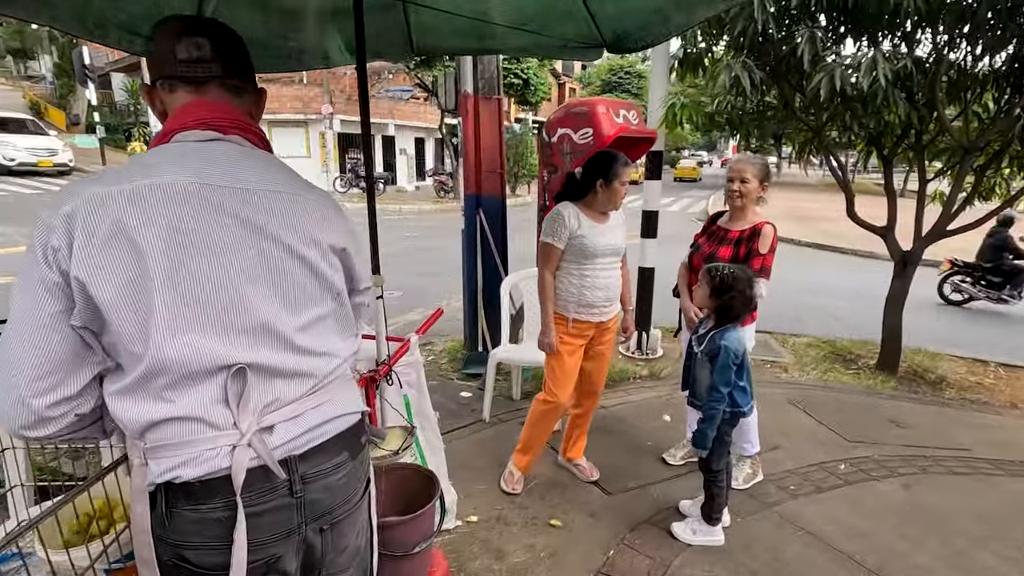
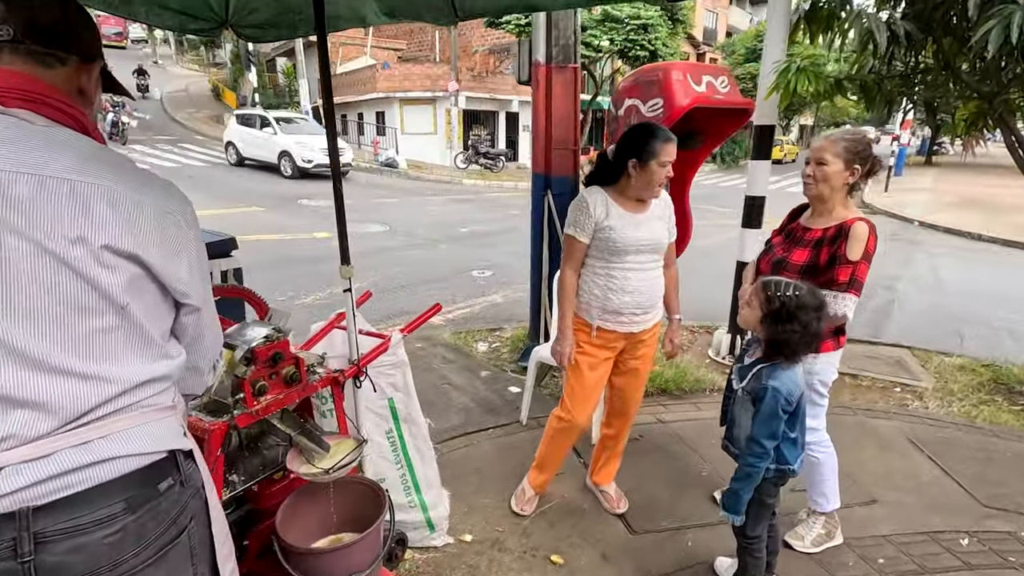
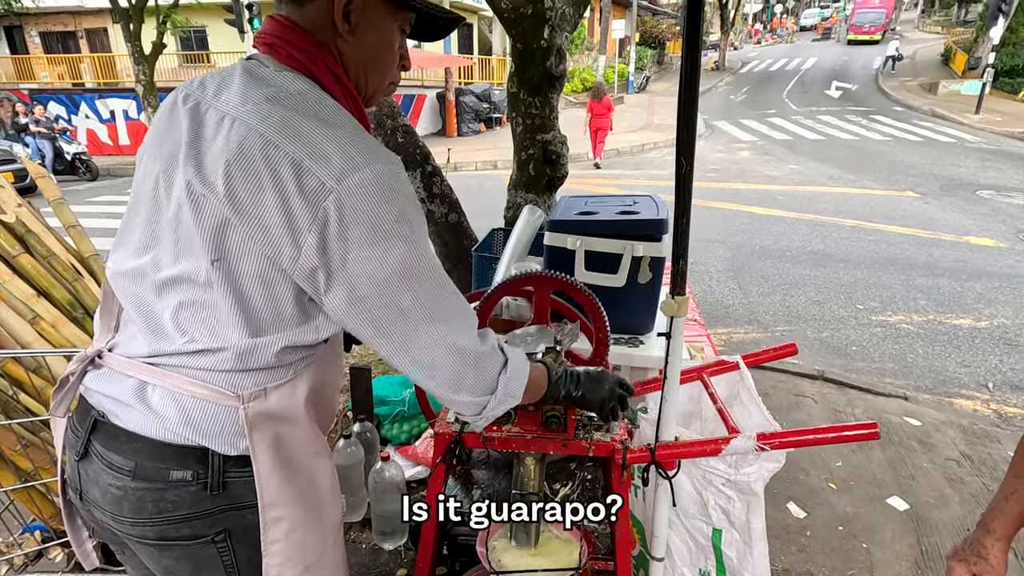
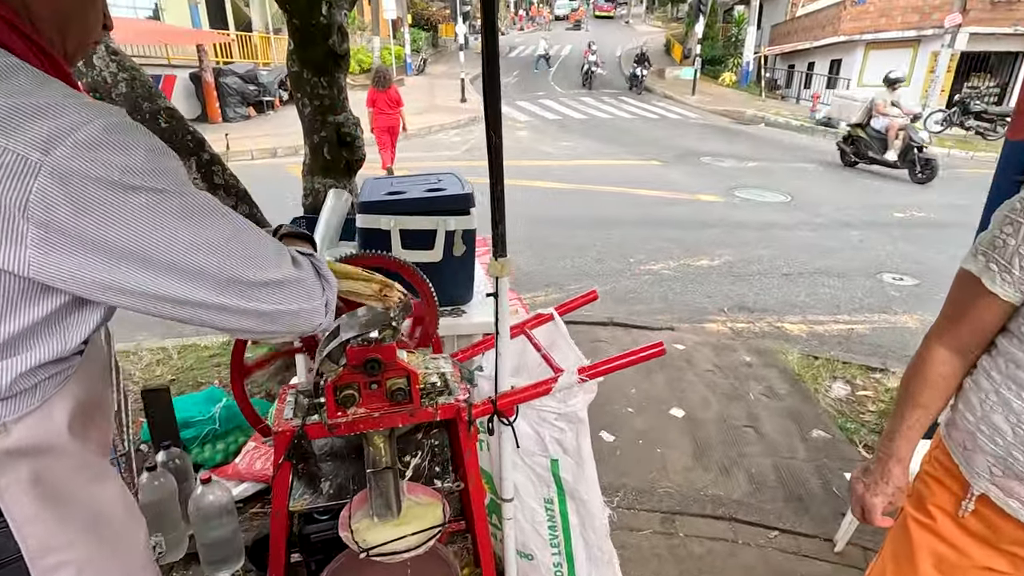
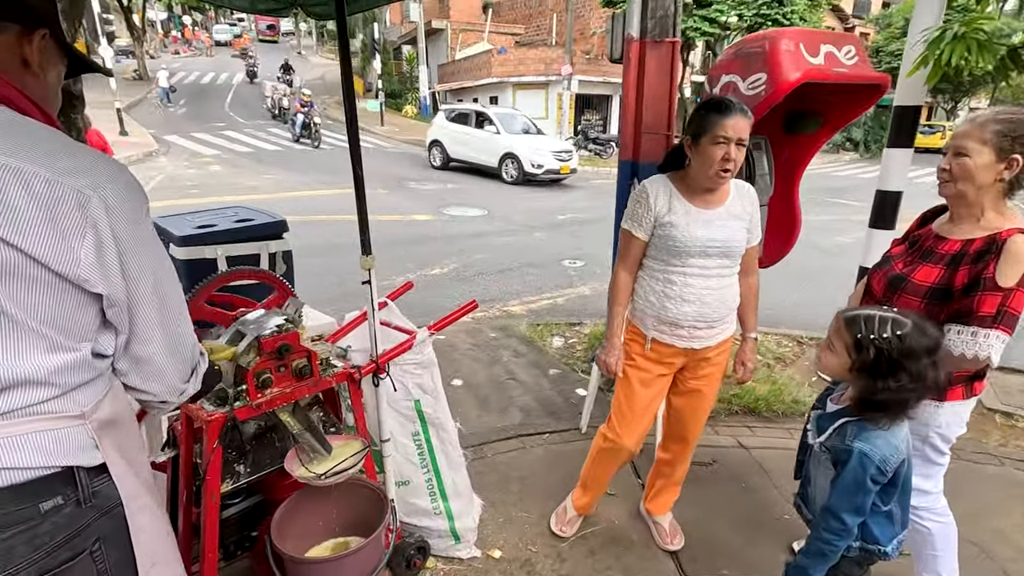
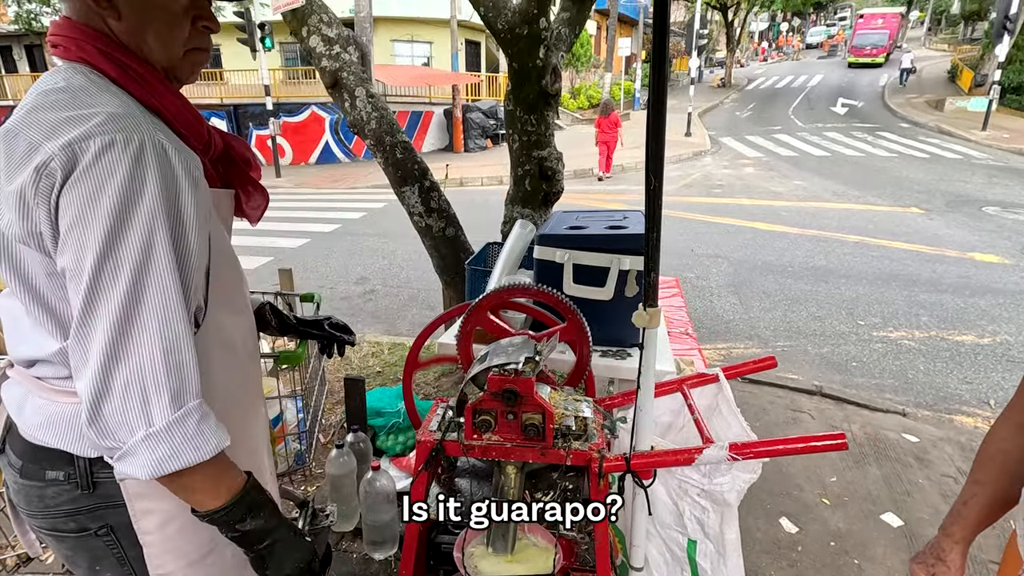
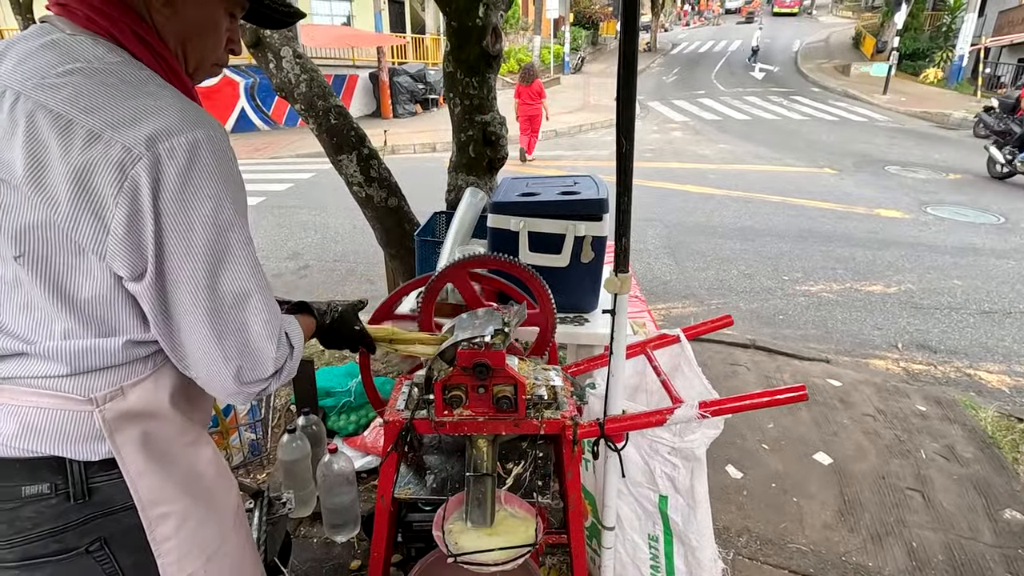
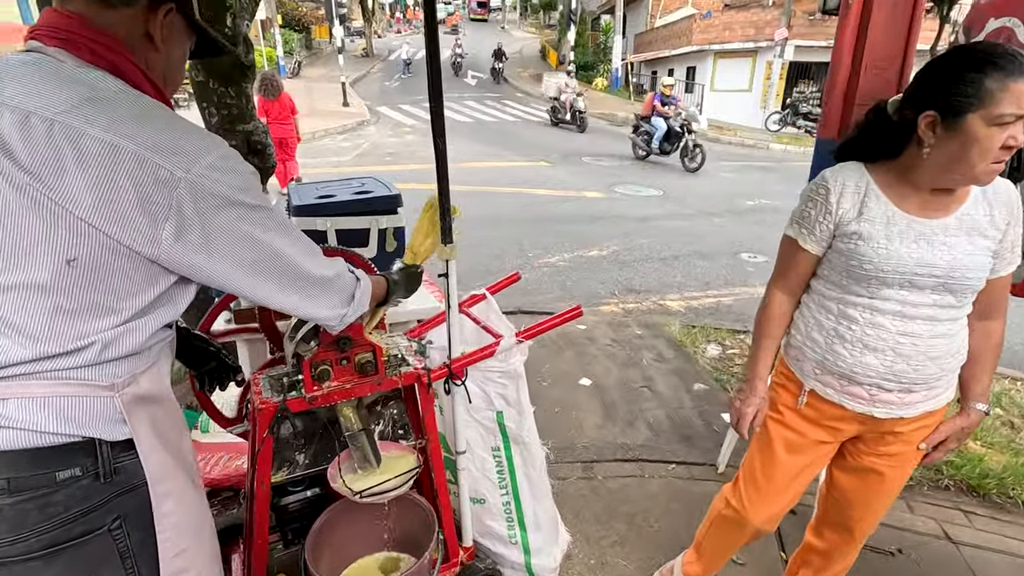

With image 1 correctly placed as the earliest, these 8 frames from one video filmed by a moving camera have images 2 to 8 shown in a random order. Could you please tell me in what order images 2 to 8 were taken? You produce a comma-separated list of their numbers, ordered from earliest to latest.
2, 5, 8, 4, 7, 3, 6
